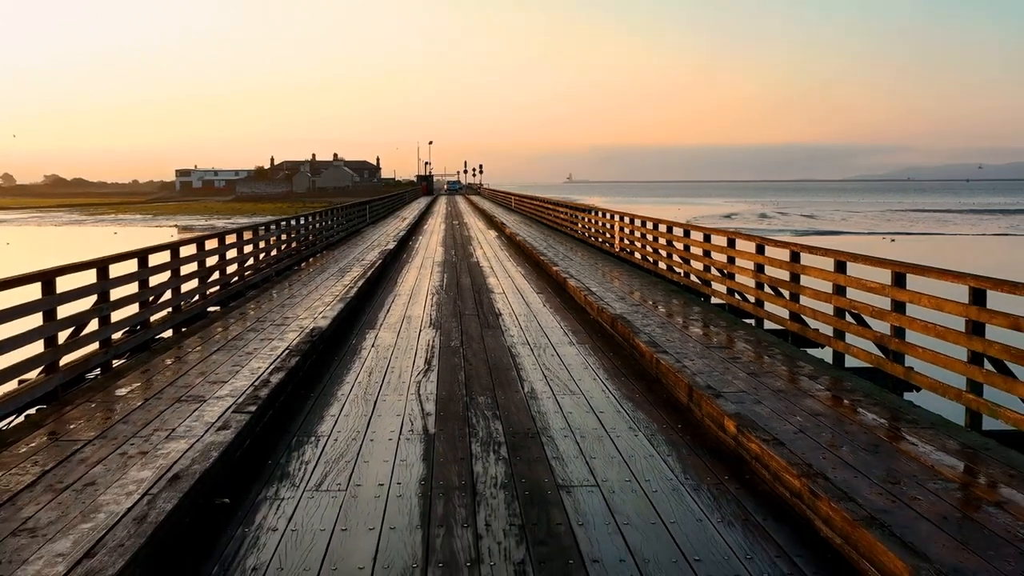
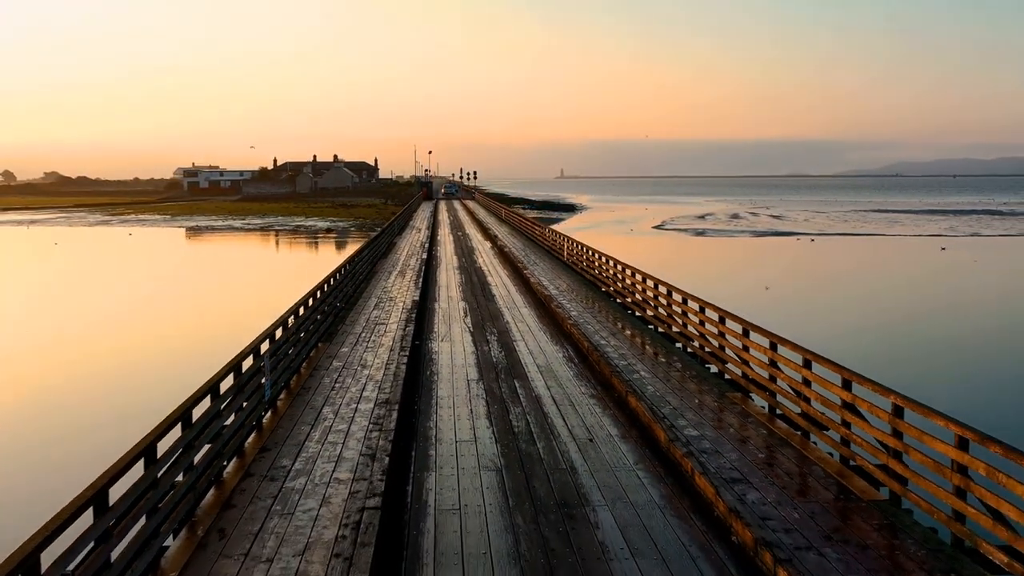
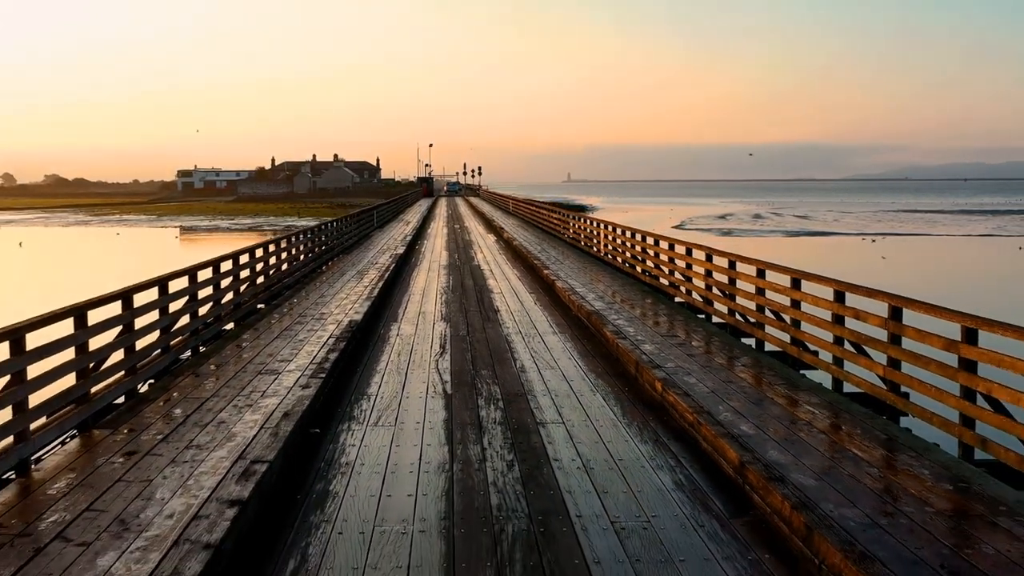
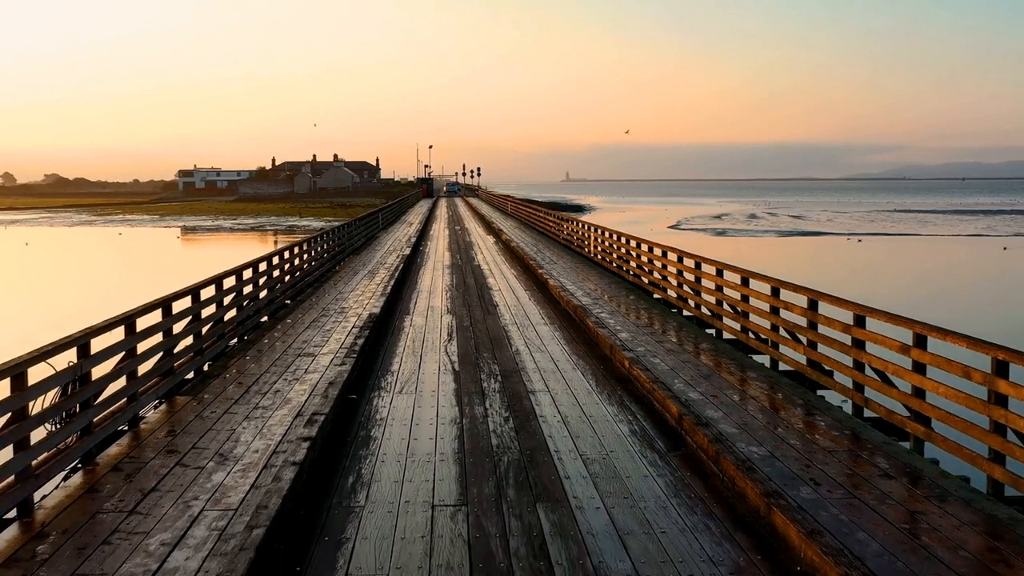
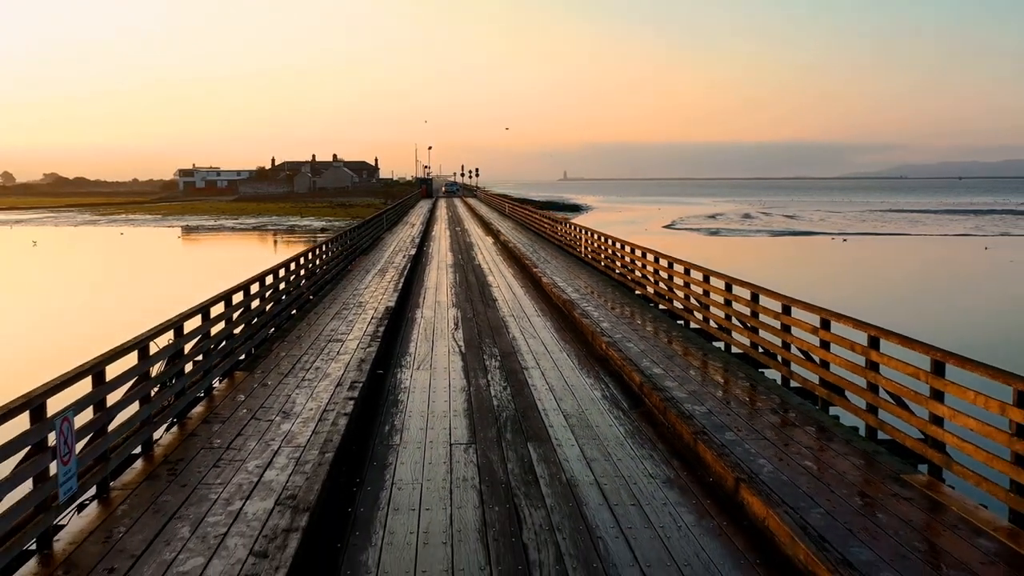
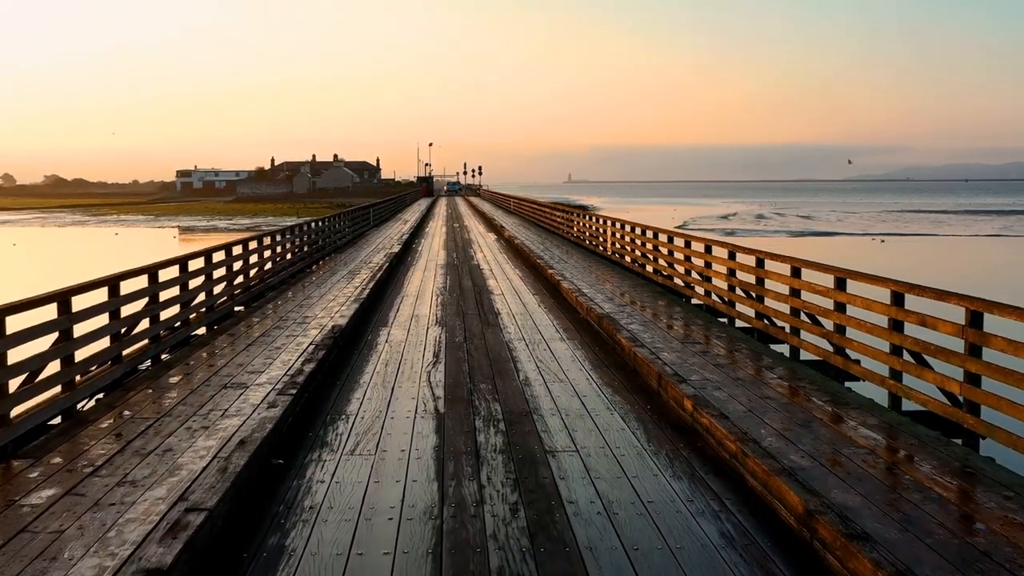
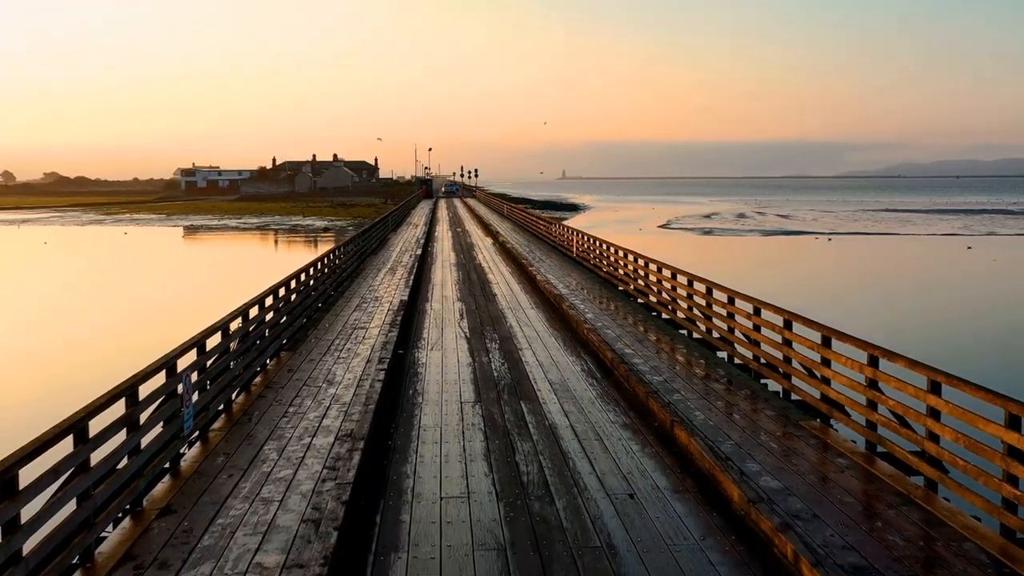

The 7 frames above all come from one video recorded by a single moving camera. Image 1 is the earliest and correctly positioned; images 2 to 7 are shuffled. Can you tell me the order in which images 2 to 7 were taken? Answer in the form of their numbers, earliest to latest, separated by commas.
6, 3, 4, 5, 7, 2
